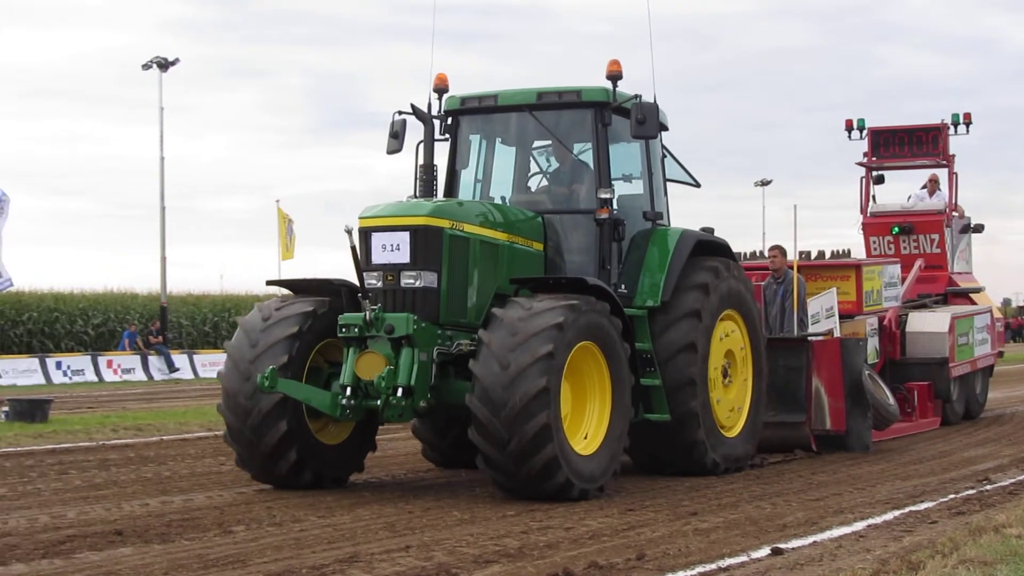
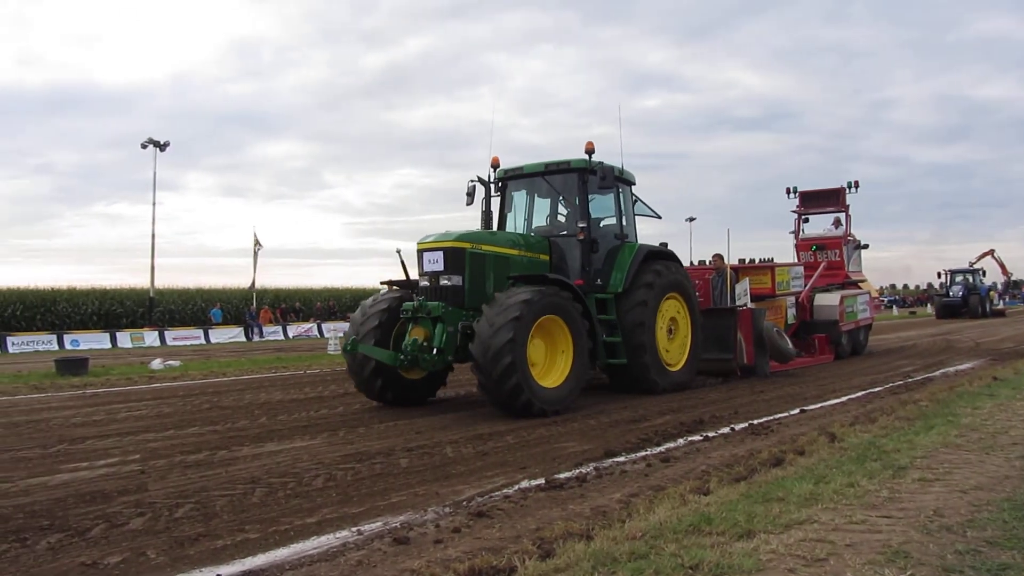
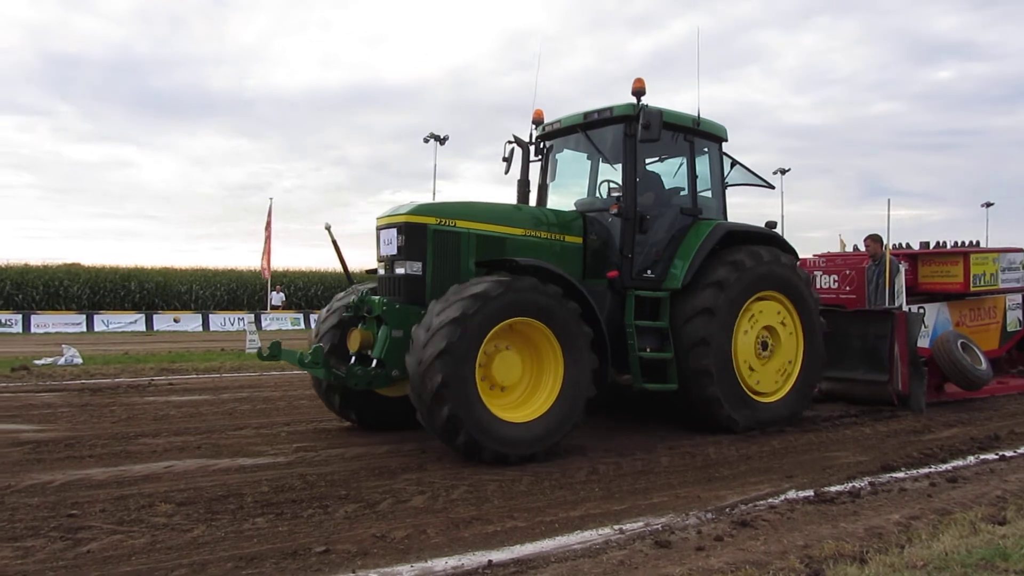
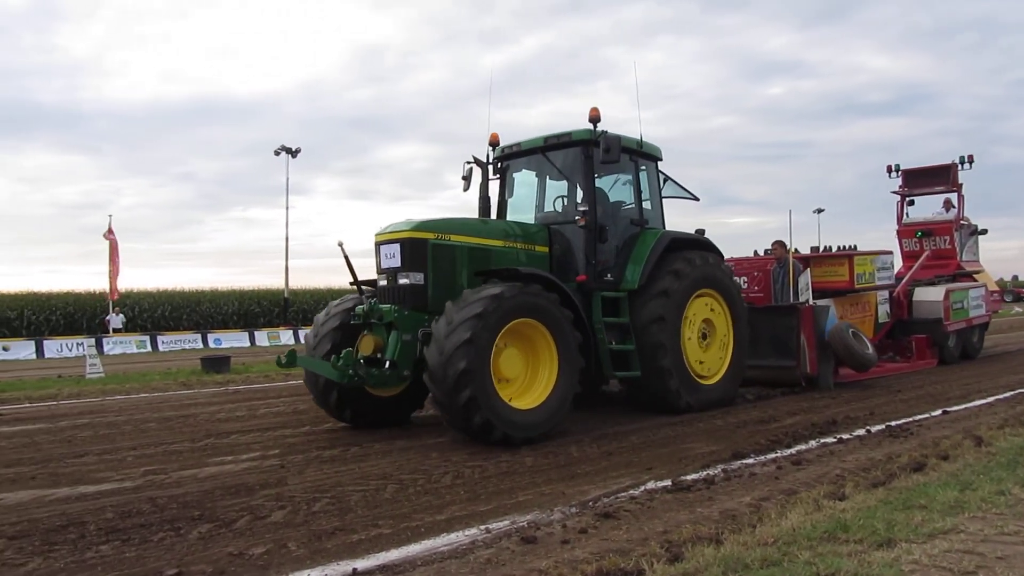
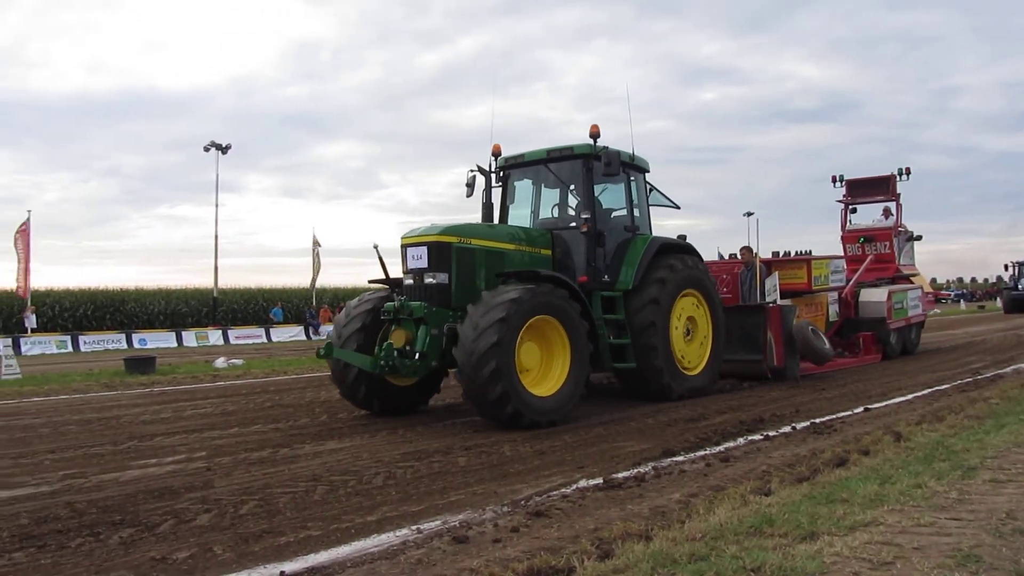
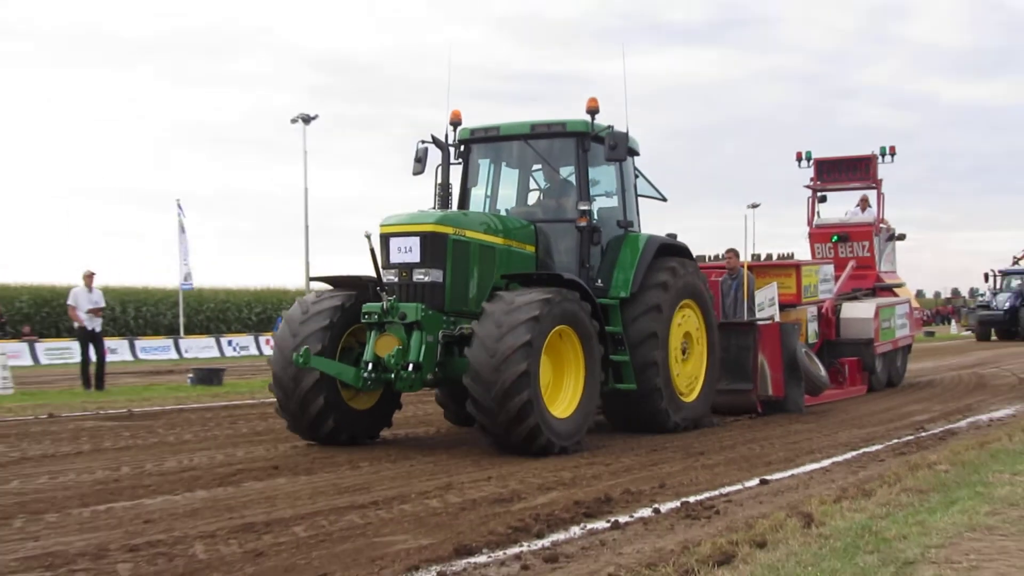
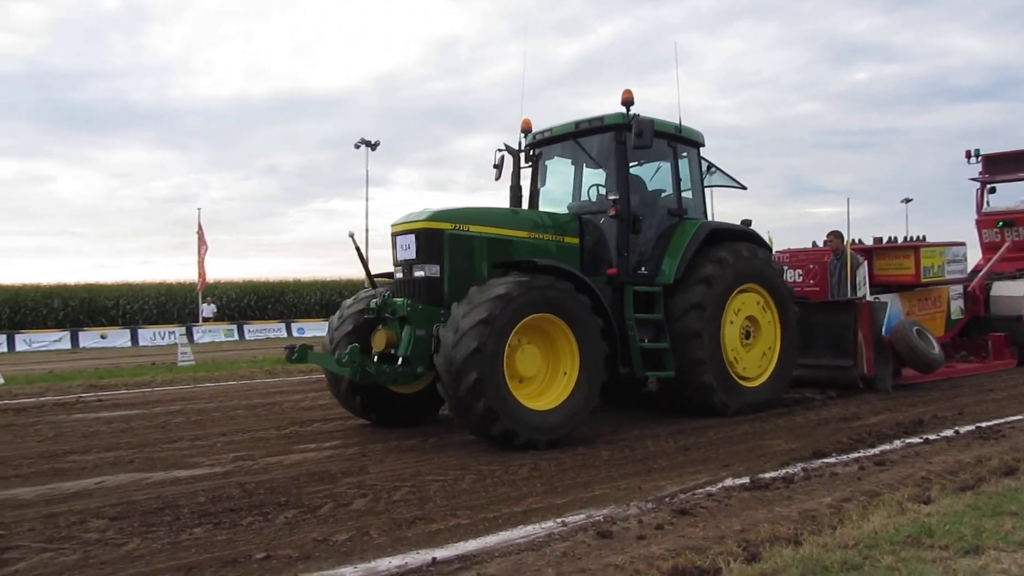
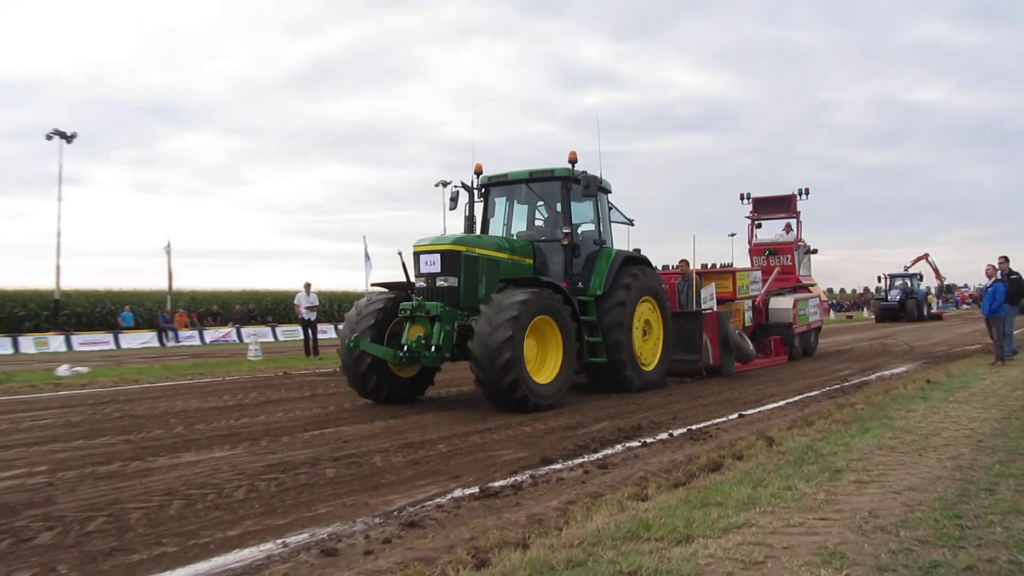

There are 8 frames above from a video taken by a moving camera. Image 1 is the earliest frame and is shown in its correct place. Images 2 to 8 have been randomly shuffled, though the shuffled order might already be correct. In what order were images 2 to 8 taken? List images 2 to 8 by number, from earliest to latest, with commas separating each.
6, 8, 2, 5, 4, 7, 3
